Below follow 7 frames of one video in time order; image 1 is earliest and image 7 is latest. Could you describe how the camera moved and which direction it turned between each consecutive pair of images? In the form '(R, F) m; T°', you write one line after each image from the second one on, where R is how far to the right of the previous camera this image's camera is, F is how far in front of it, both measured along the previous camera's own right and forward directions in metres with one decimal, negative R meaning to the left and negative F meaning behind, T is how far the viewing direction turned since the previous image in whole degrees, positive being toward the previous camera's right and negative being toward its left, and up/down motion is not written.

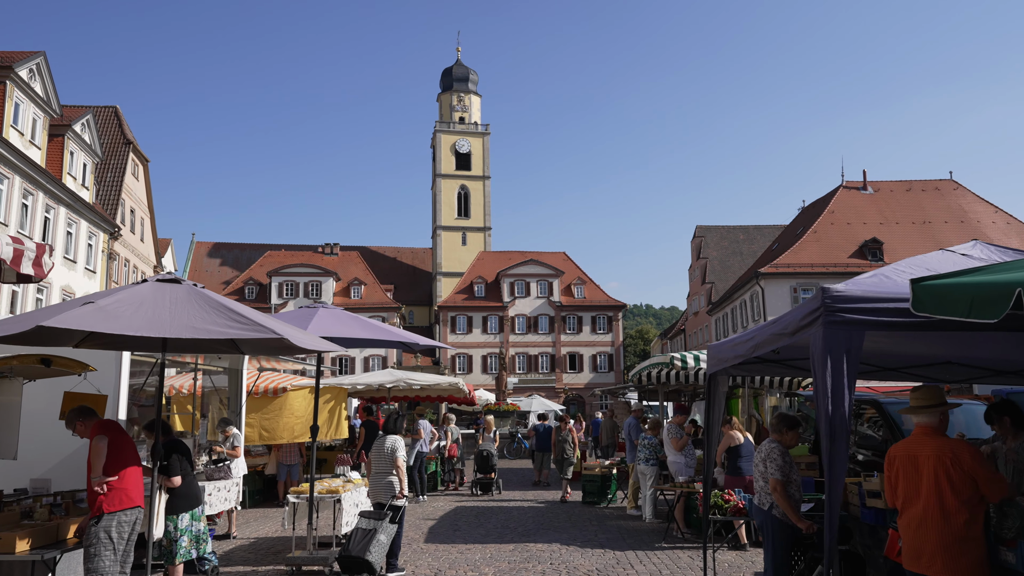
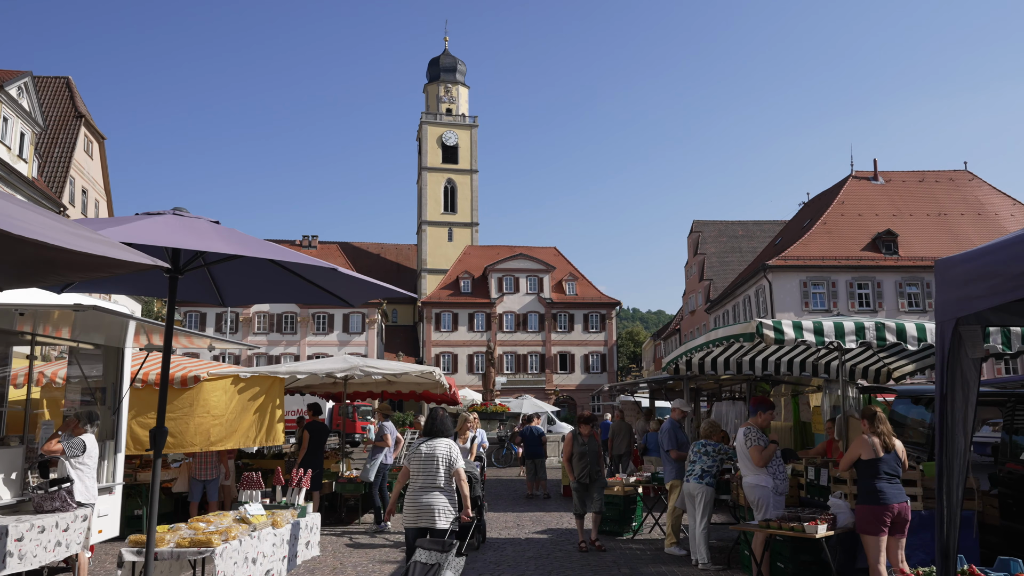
(-0.1, +3.9) m; +1°
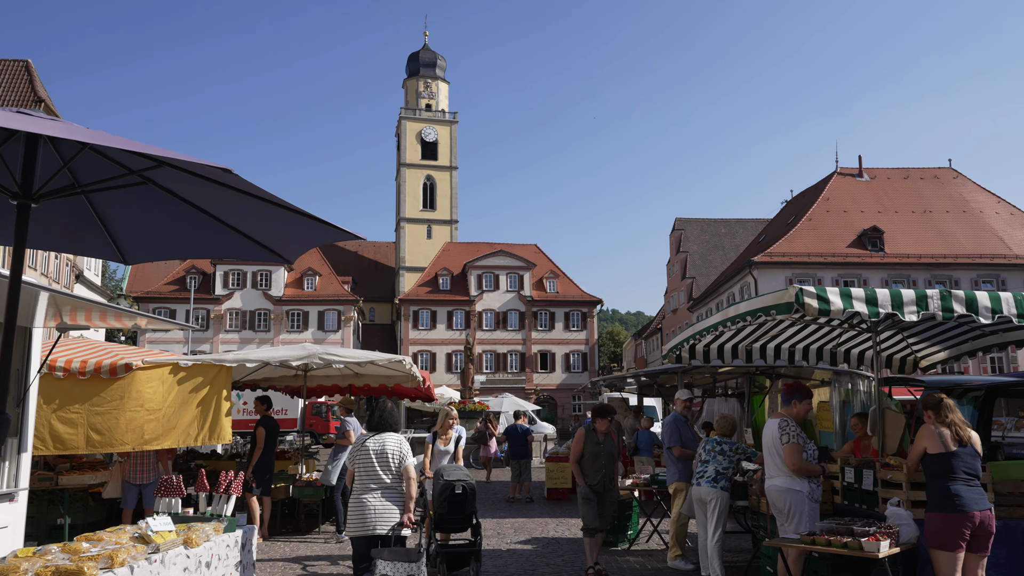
(0.0, +1.4) m; +2°
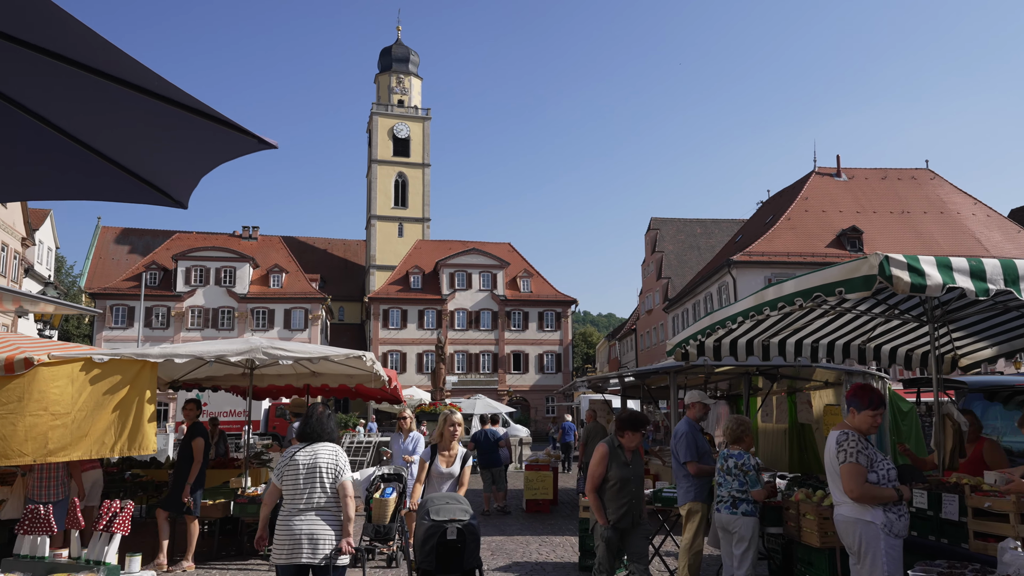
(-0.1, +1.5) m; +2°
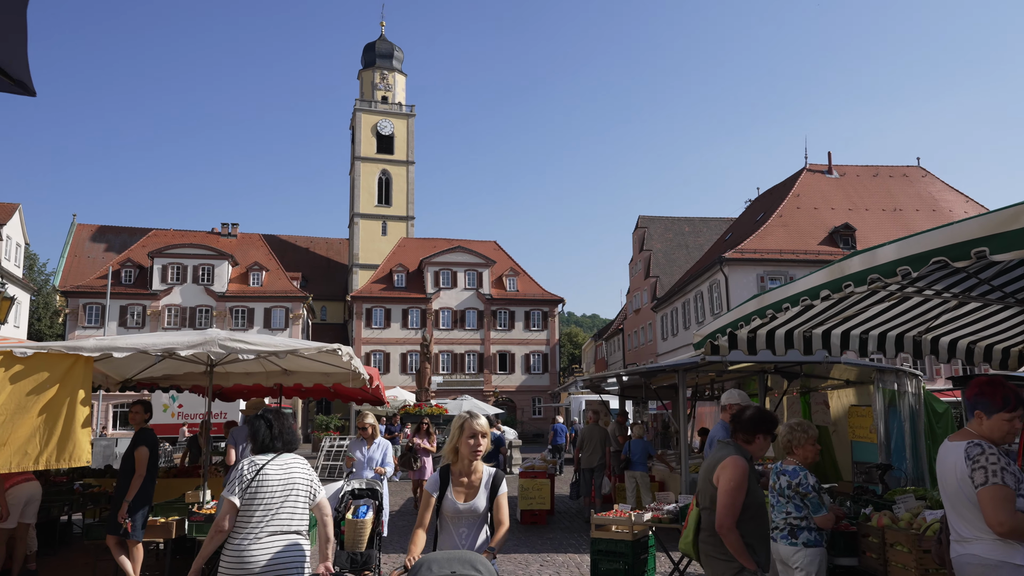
(-0.2, +1.3) m; +1°
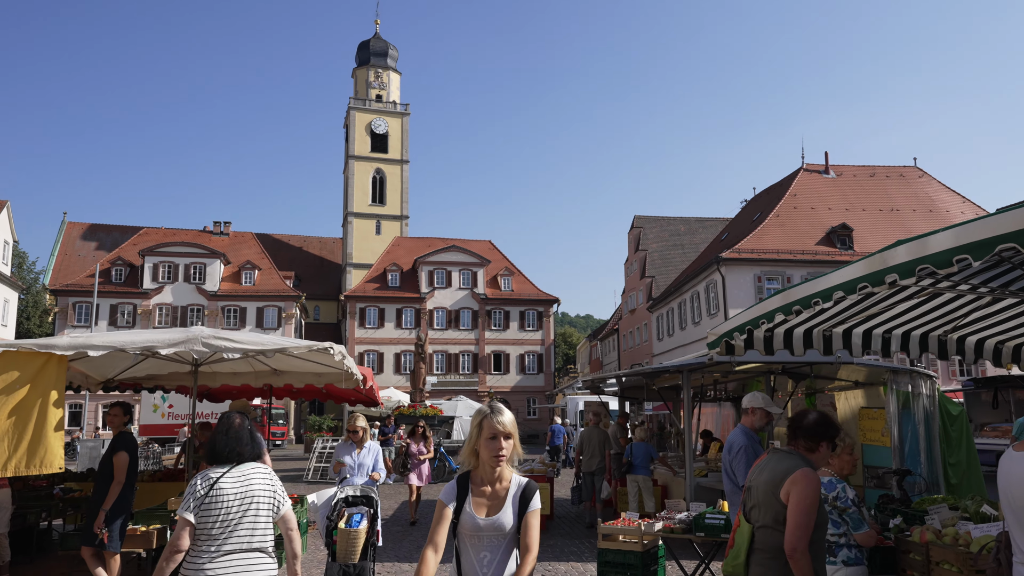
(-0.1, +0.4) m; 0°
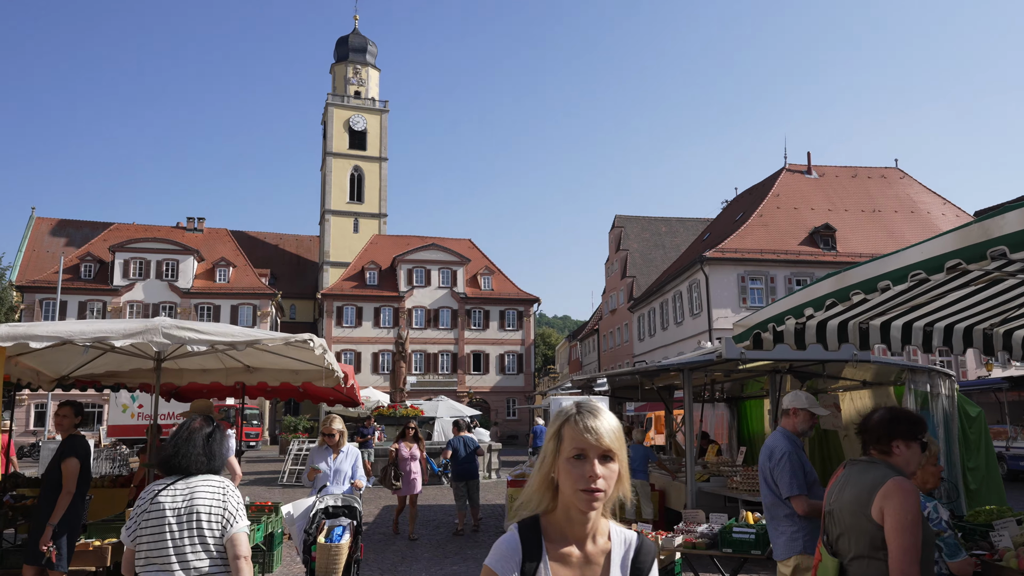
(-0.2, +0.8) m; +2°
